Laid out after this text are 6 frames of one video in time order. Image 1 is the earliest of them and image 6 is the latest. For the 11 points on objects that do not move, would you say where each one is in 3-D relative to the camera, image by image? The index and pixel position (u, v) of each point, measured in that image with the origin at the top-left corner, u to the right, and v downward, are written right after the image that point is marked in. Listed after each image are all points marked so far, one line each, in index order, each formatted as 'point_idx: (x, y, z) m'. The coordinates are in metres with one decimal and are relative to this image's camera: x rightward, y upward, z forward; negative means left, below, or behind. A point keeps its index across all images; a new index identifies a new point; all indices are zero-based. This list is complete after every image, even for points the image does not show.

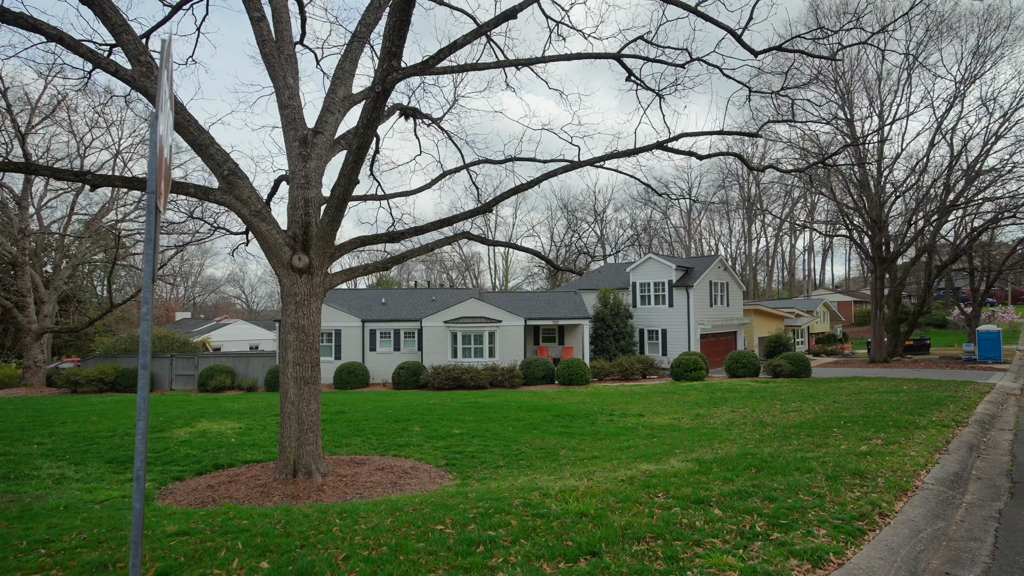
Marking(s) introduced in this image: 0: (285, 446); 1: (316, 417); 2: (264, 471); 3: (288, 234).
0: (-3.0, -2.1, +7.4) m
1: (-2.7, -1.8, +7.5) m
2: (-3.5, -2.5, +7.6) m
3: (-3.1, +0.7, +7.6) m
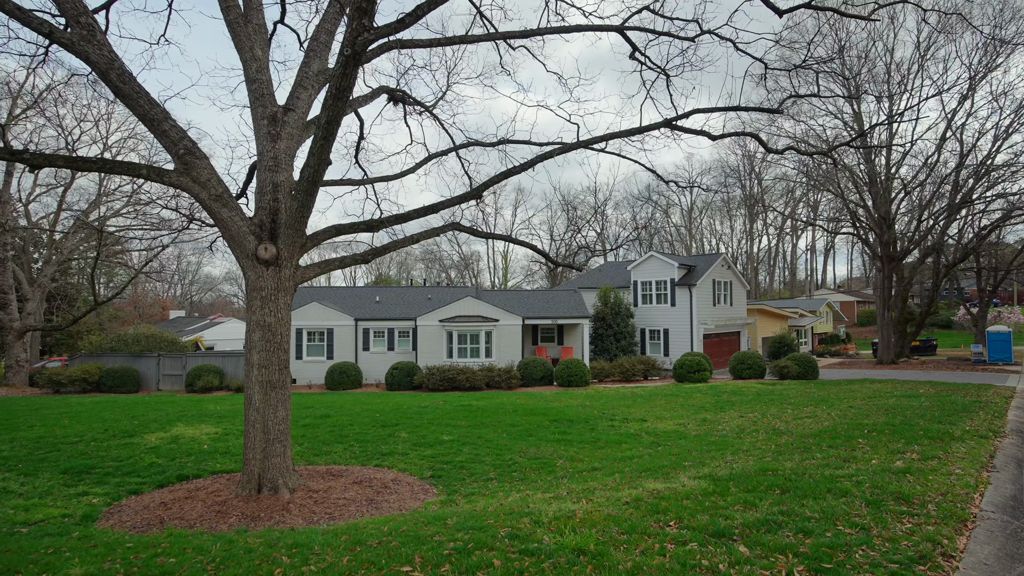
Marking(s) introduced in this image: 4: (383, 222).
0: (-3.2, -2.0, +6.6) m
1: (-2.8, -1.7, +6.7) m
2: (-3.6, -2.5, +6.9) m
3: (-3.2, +0.8, +6.9) m
4: (-1.7, +0.9, +7.2) m
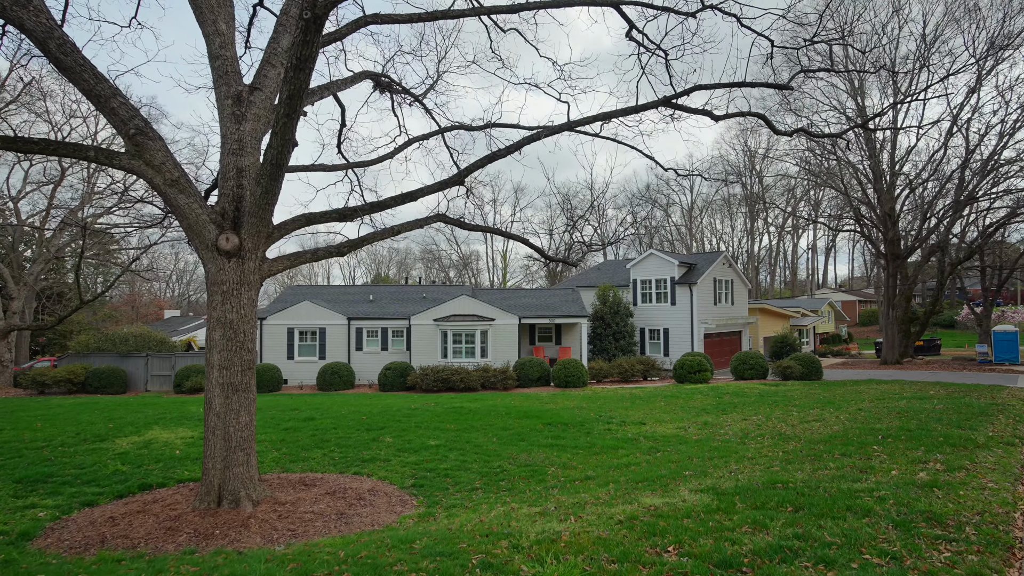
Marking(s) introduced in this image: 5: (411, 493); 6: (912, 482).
0: (-3.3, -2.0, +6.0) m
1: (-3.0, -1.6, +6.2) m
2: (-3.7, -2.4, +6.3) m
3: (-3.4, +0.9, +6.3) m
4: (-1.9, +0.9, +6.6) m
5: (-1.3, -2.6, +7.1) m
6: (+3.6, -1.7, +4.9) m
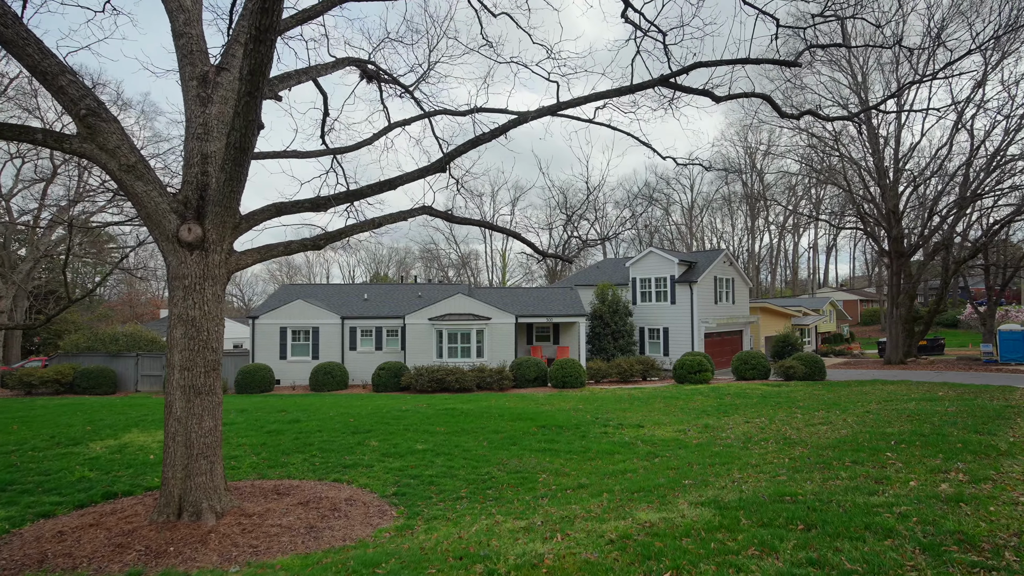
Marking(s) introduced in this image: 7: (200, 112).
0: (-3.5, -1.9, +5.6) m
1: (-3.1, -1.6, +5.7) m
2: (-3.9, -2.3, +5.8) m
3: (-3.5, +0.9, +5.8) m
4: (-2.0, +1.0, +6.1) m
5: (-1.5, -2.6, +6.7) m
6: (+3.4, -1.7, +4.5) m
7: (-3.4, +1.9, +6.1) m
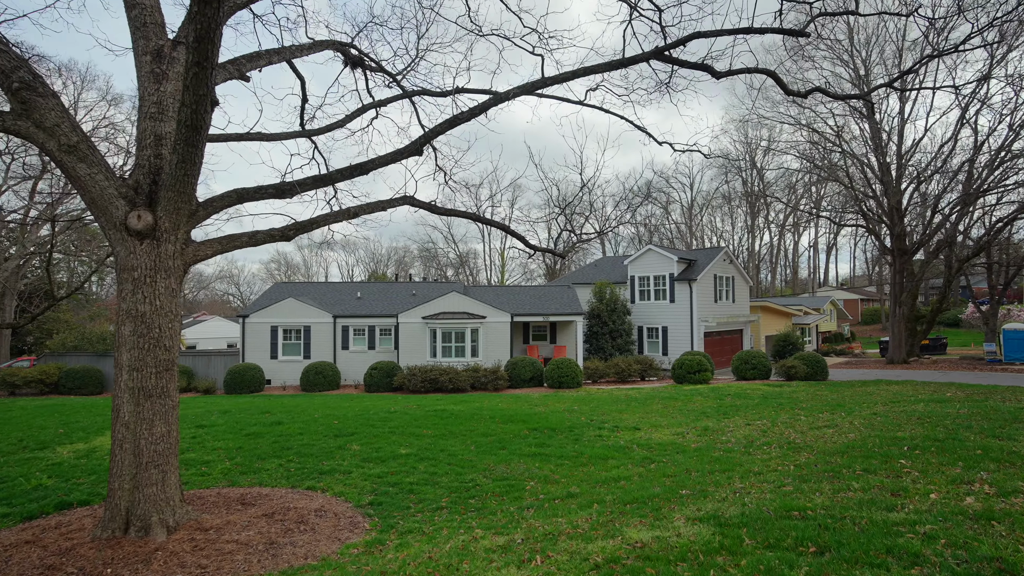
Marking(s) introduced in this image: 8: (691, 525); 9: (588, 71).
0: (-3.7, -1.8, +5.1) m
1: (-3.3, -1.5, +5.2) m
2: (-4.1, -2.3, +5.4) m
3: (-3.7, +1.0, +5.3) m
4: (-2.2, +1.0, +5.6) m
5: (-1.6, -2.5, +6.2) m
6: (+3.2, -1.6, +4.0) m
7: (-3.6, +2.0, +5.6) m
8: (+1.4, -1.8, +4.2) m
9: (+0.8, +2.3, +5.8) m
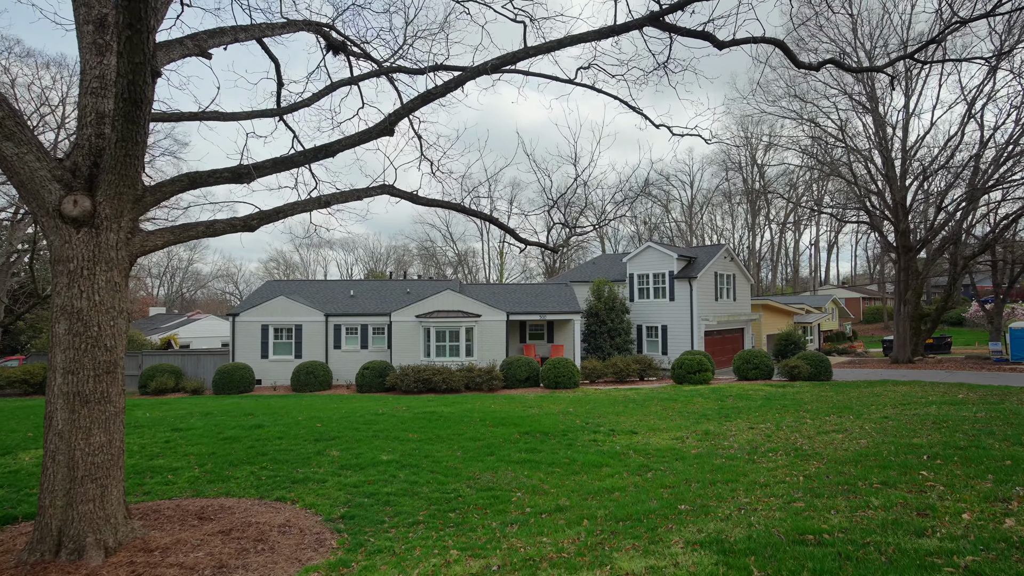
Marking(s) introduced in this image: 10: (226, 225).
0: (-3.8, -1.8, +4.5) m
1: (-3.5, -1.4, +4.7) m
2: (-4.3, -2.2, +4.8) m
3: (-3.9, +1.1, +4.8) m
4: (-2.4, +1.1, +5.1) m
5: (-1.8, -2.5, +5.6) m
6: (+3.1, -1.6, +3.4) m
7: (-3.8, +2.1, +5.0) m
8: (+1.2, -1.8, +3.7) m
9: (+0.6, +2.3, +5.3) m
10: (-2.9, +0.6, +5.6) m
